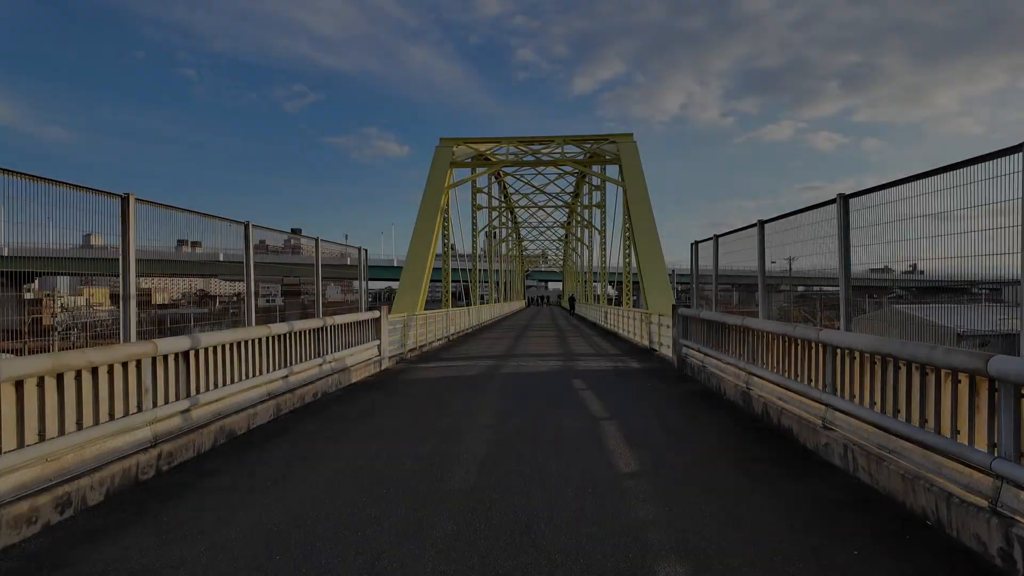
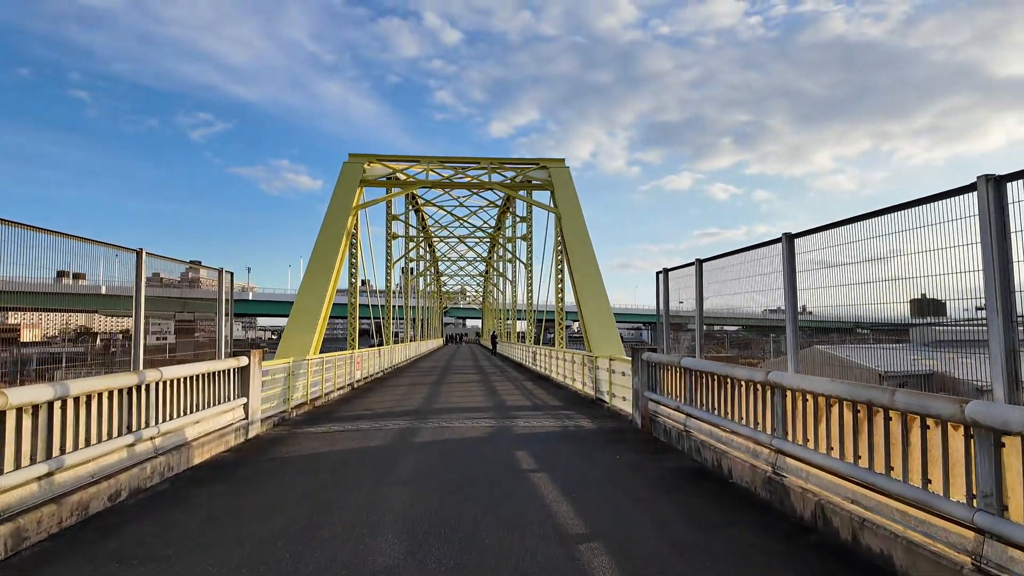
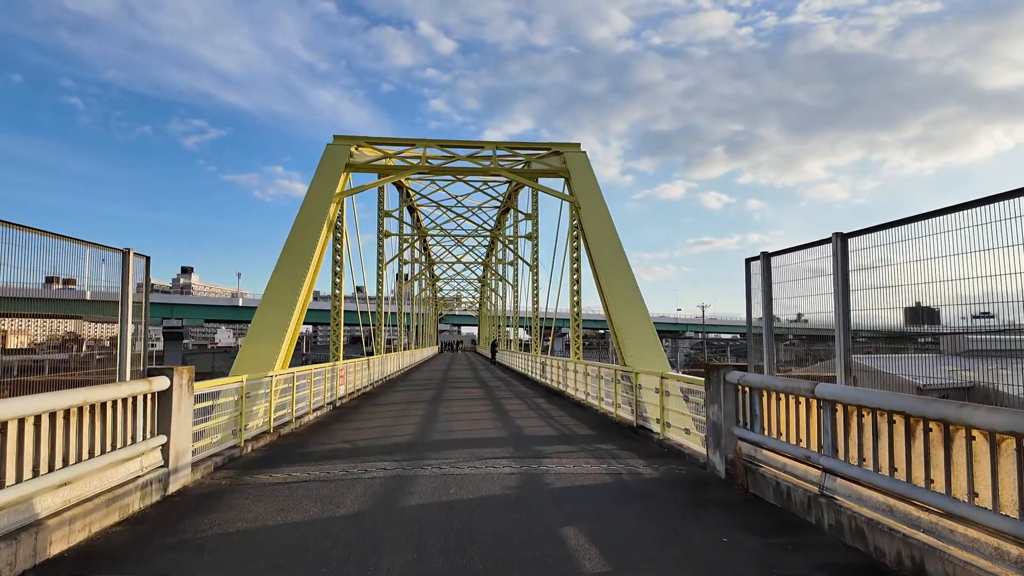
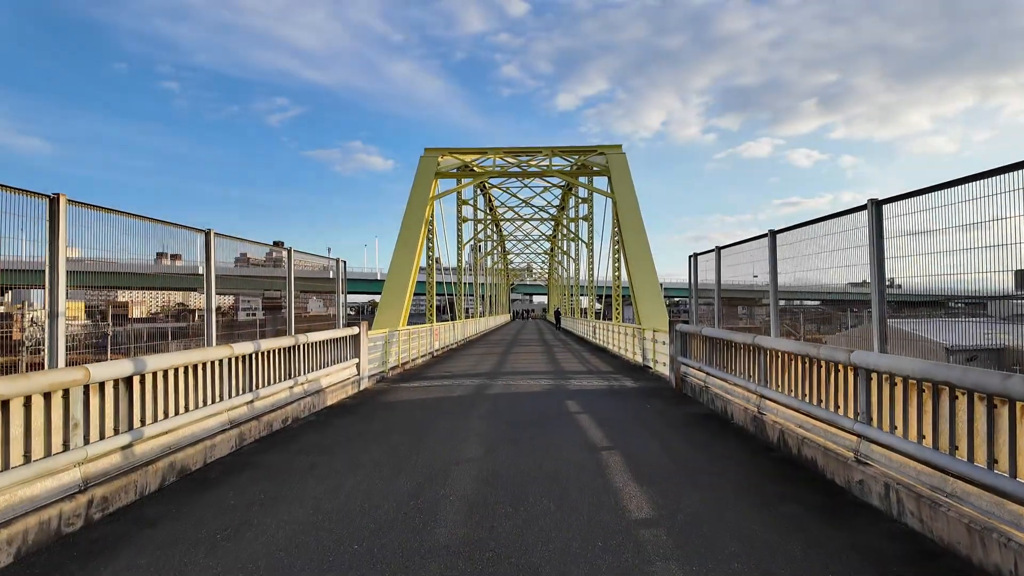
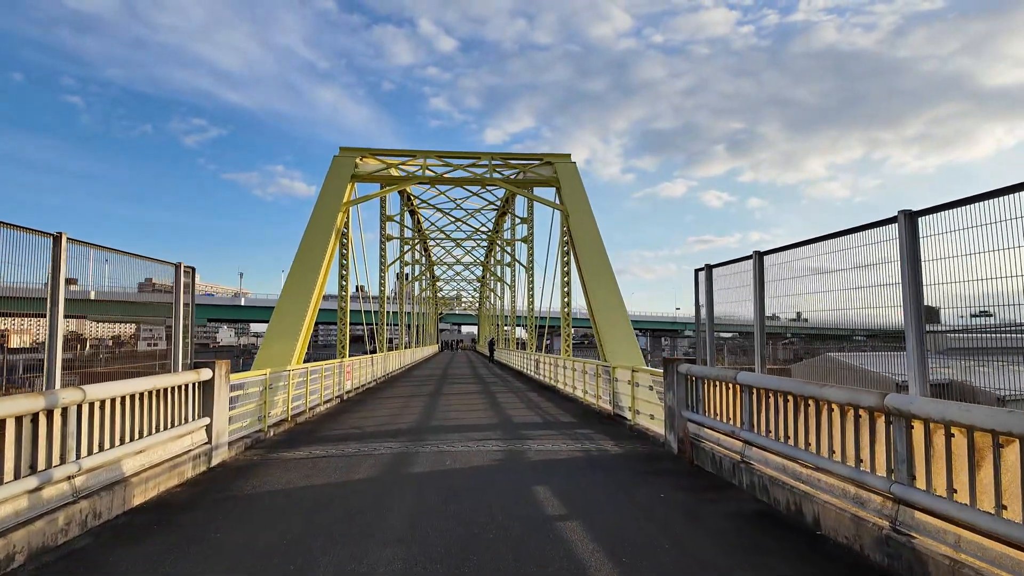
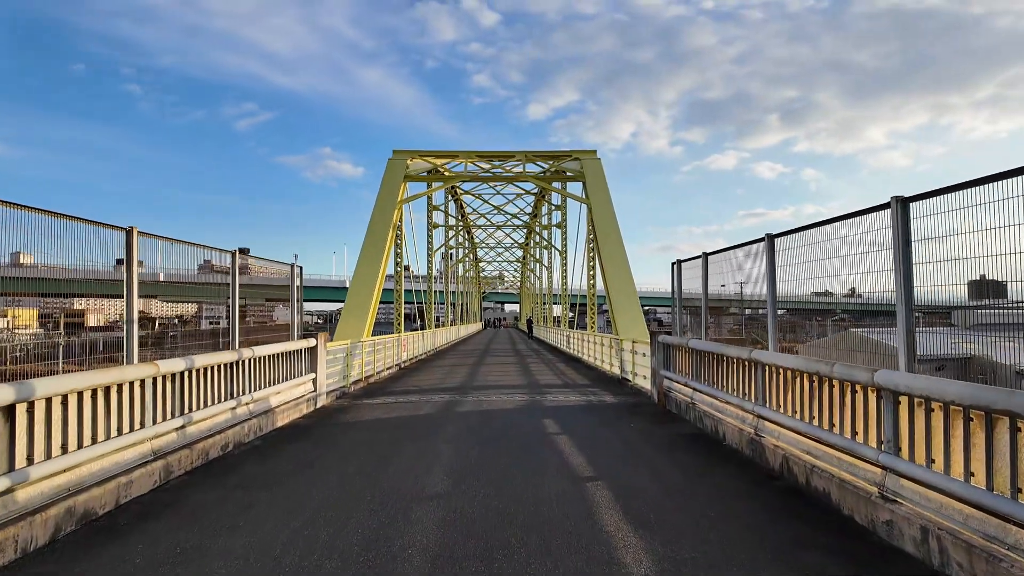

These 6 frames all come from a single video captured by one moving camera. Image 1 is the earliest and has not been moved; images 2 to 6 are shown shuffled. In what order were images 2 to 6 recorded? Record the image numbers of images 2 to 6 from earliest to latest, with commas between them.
4, 6, 2, 5, 3
